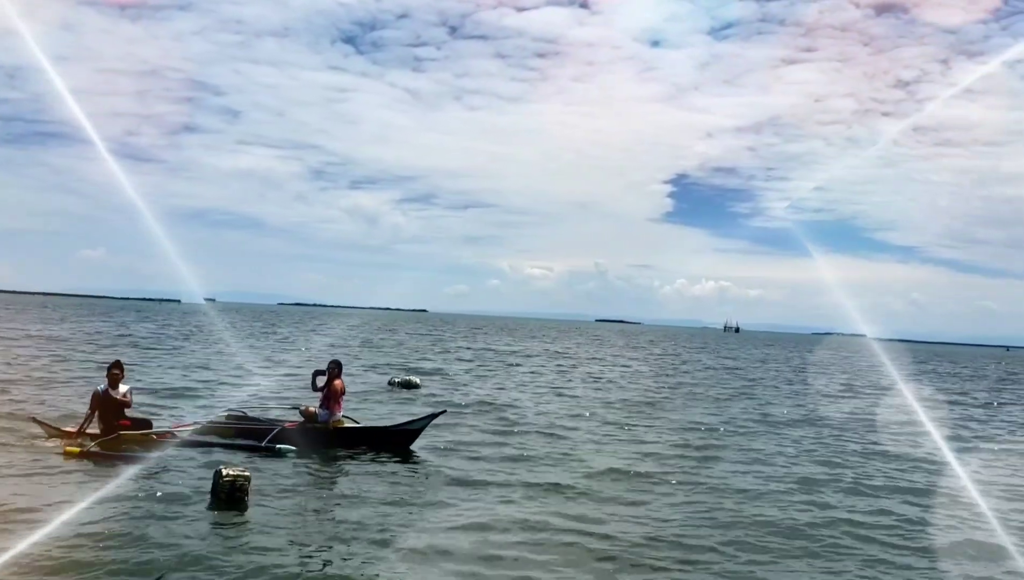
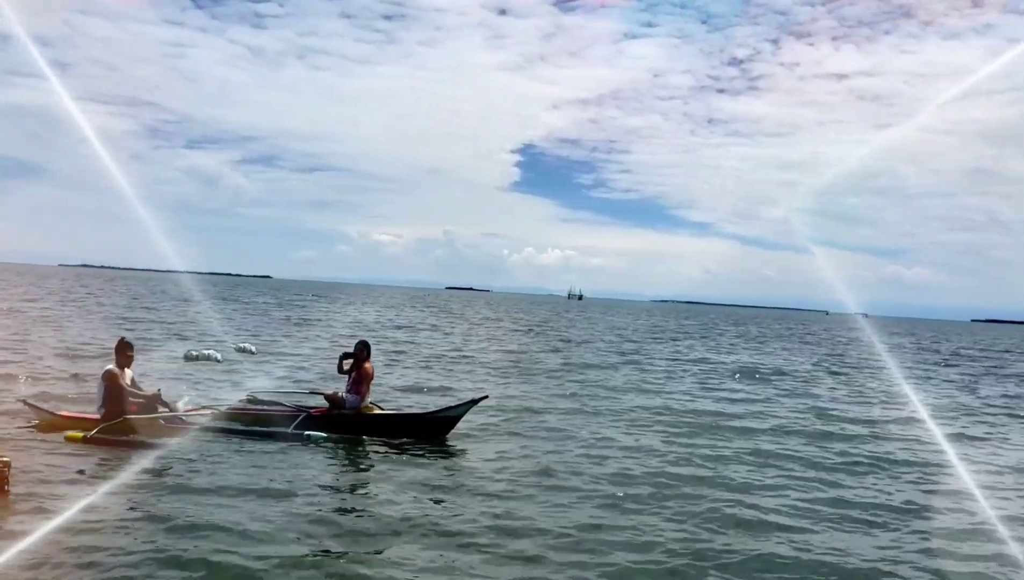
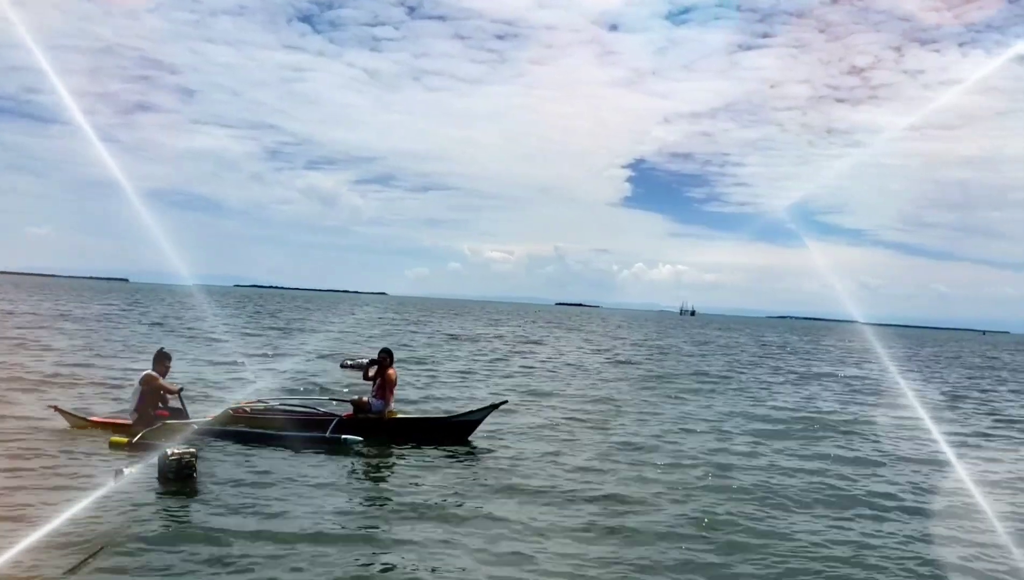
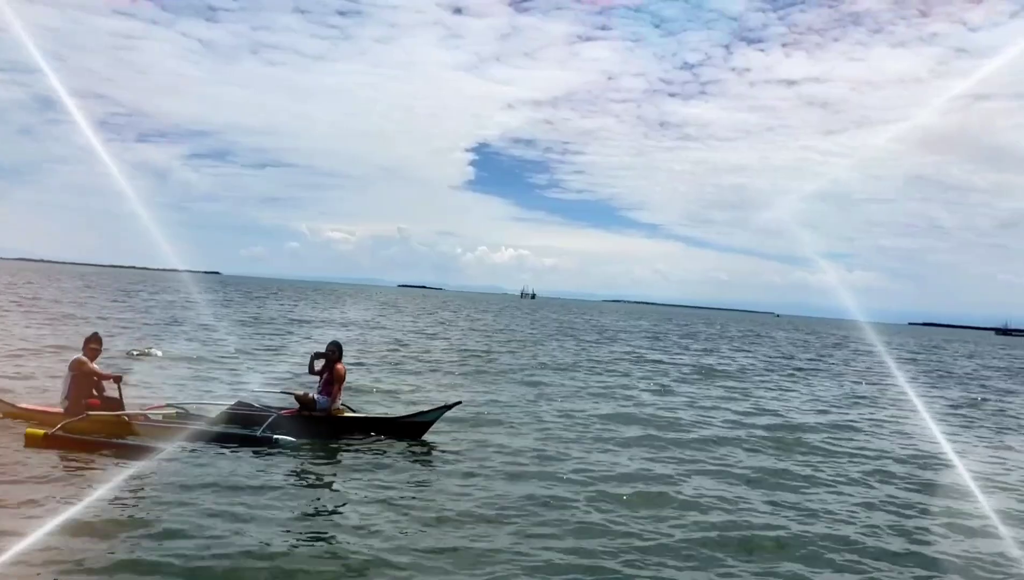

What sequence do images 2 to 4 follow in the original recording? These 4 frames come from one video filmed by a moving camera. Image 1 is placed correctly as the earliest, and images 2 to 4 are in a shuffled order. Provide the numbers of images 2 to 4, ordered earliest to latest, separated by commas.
3, 2, 4
